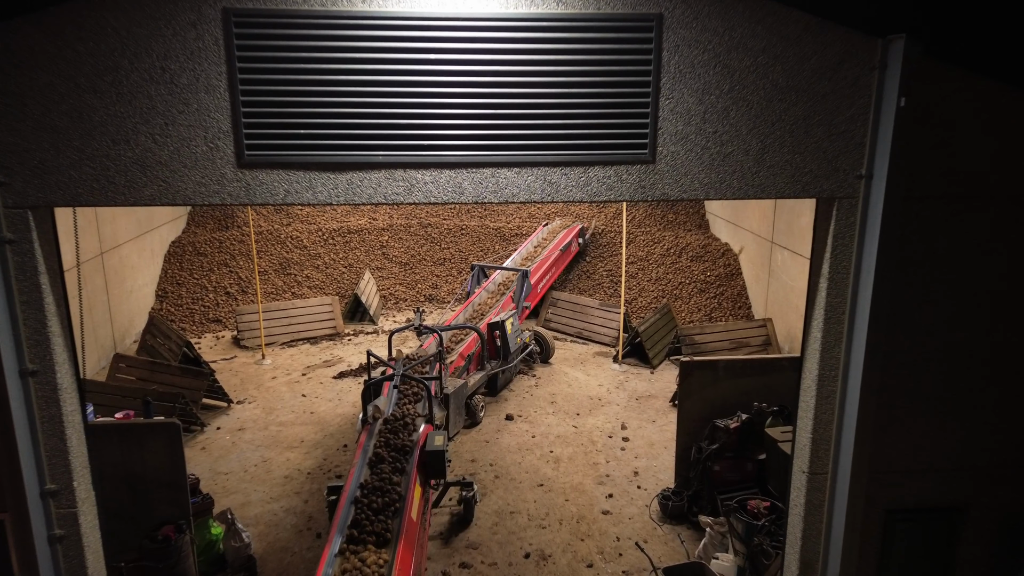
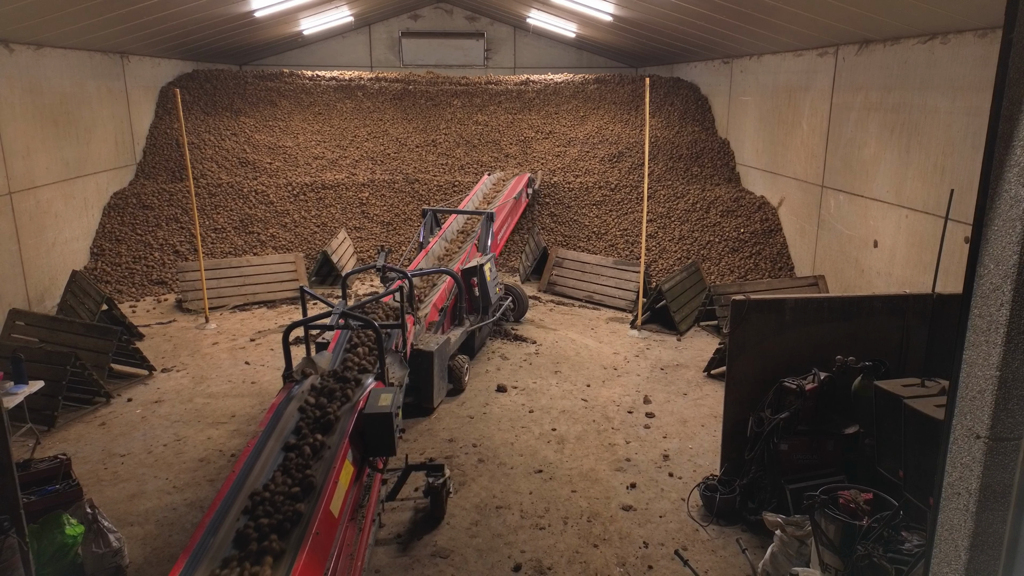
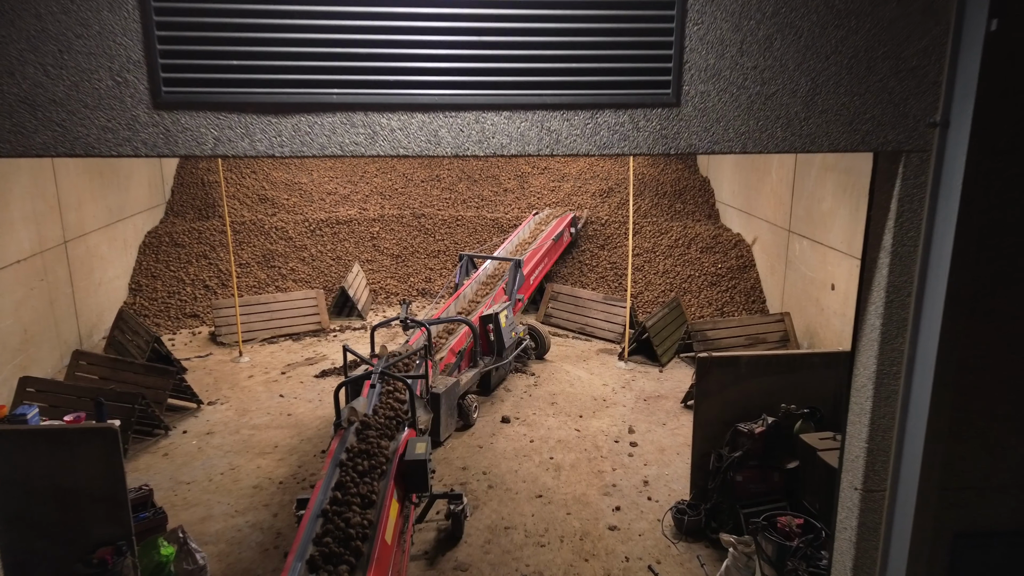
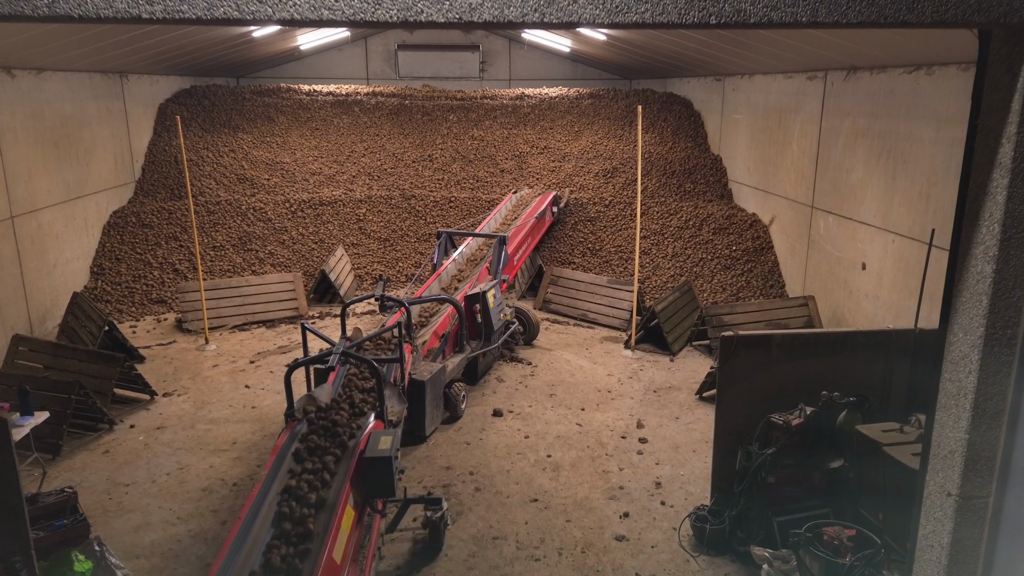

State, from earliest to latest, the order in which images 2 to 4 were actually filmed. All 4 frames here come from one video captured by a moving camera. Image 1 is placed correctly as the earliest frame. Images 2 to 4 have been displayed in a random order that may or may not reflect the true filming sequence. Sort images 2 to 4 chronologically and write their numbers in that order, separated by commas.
3, 4, 2
